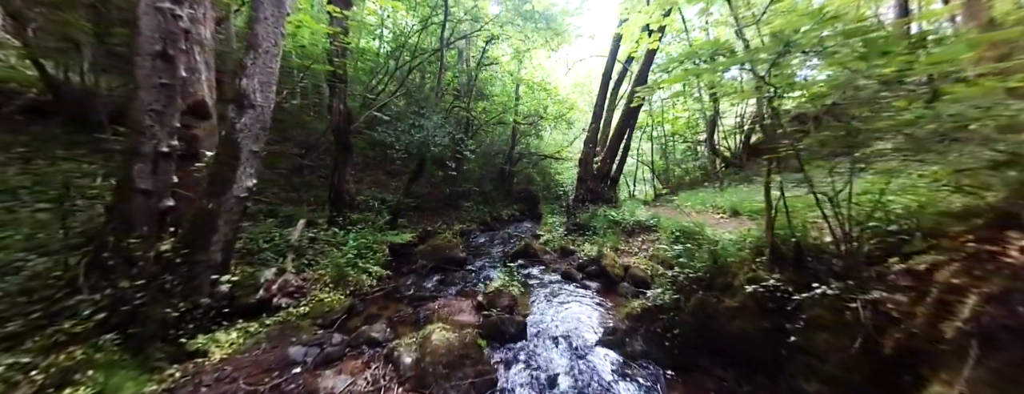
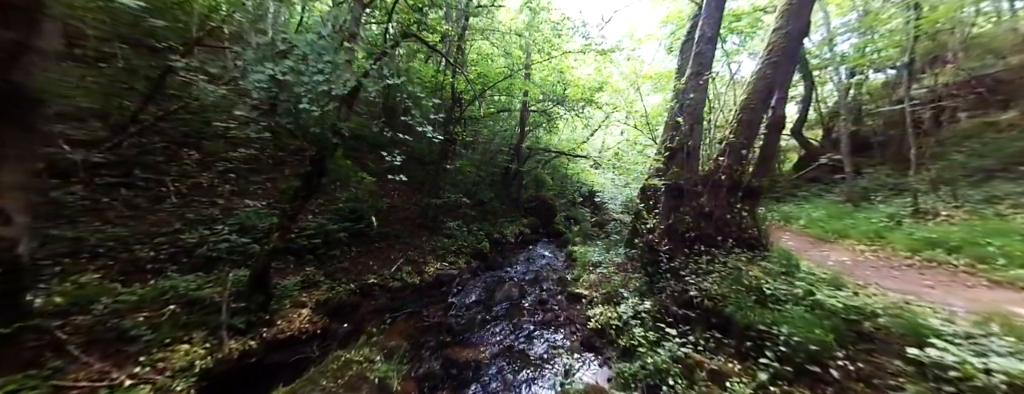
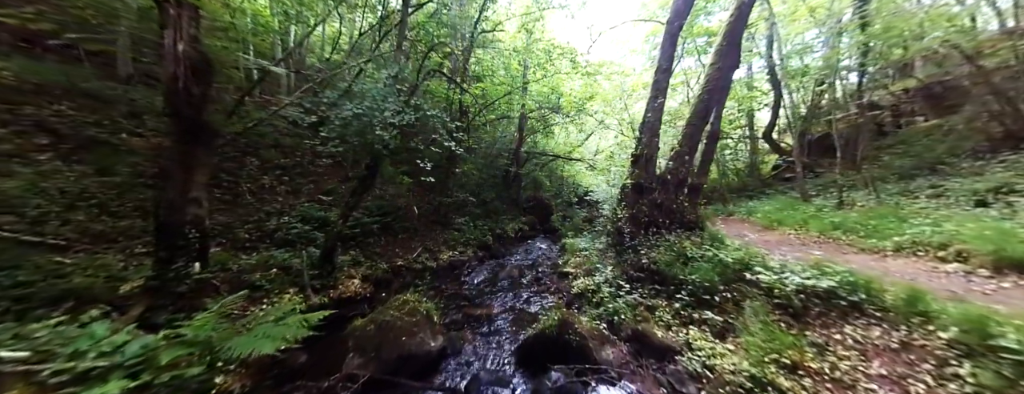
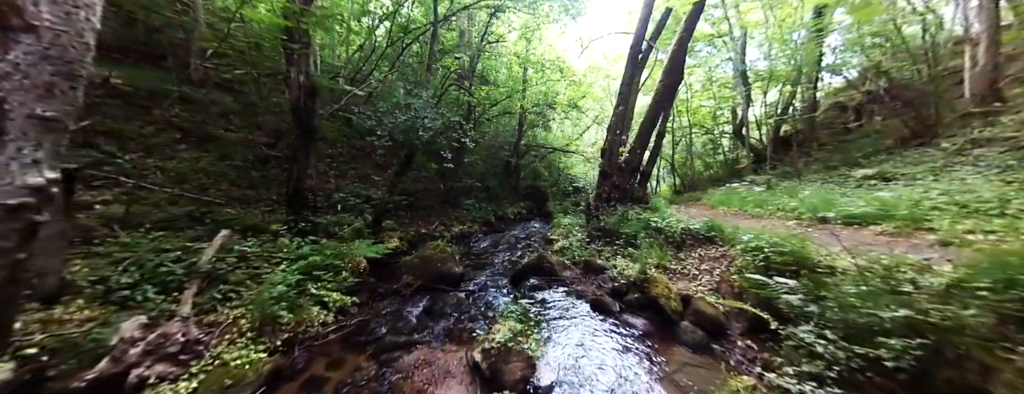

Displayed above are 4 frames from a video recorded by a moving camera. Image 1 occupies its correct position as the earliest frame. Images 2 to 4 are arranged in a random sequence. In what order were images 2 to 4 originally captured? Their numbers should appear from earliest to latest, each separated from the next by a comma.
4, 3, 2
